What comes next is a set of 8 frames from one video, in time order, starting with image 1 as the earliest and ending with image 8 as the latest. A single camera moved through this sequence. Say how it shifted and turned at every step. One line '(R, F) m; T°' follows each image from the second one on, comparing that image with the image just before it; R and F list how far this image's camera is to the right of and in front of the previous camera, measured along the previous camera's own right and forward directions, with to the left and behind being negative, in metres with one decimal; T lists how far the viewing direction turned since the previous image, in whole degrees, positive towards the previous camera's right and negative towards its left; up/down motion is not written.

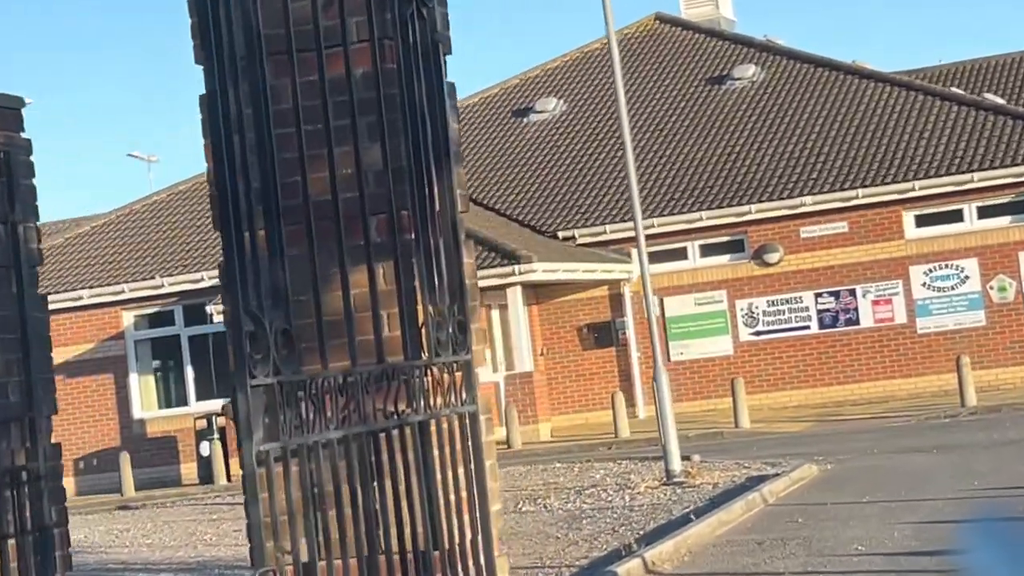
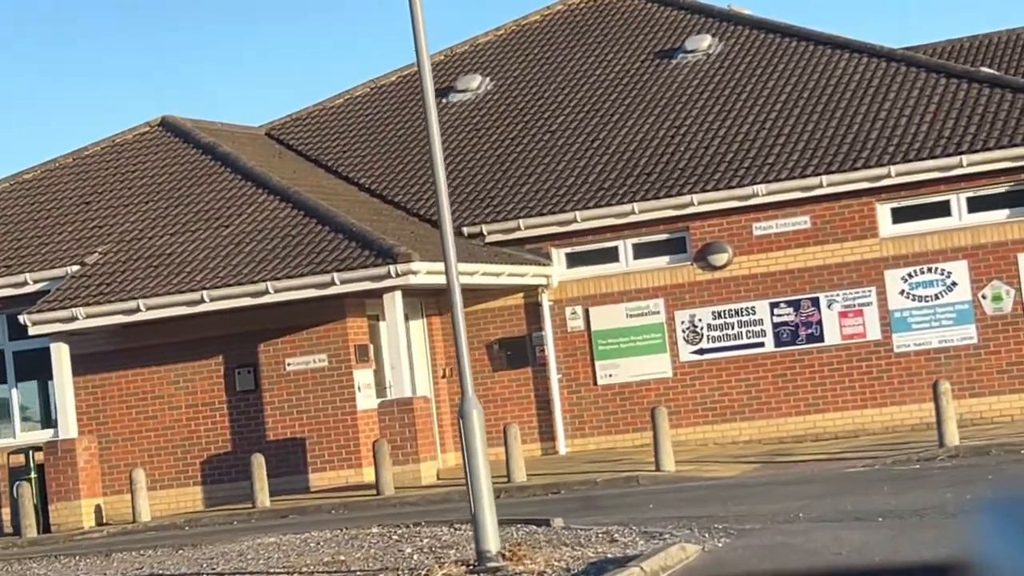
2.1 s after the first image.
(+1.8, +5.1) m; -1°
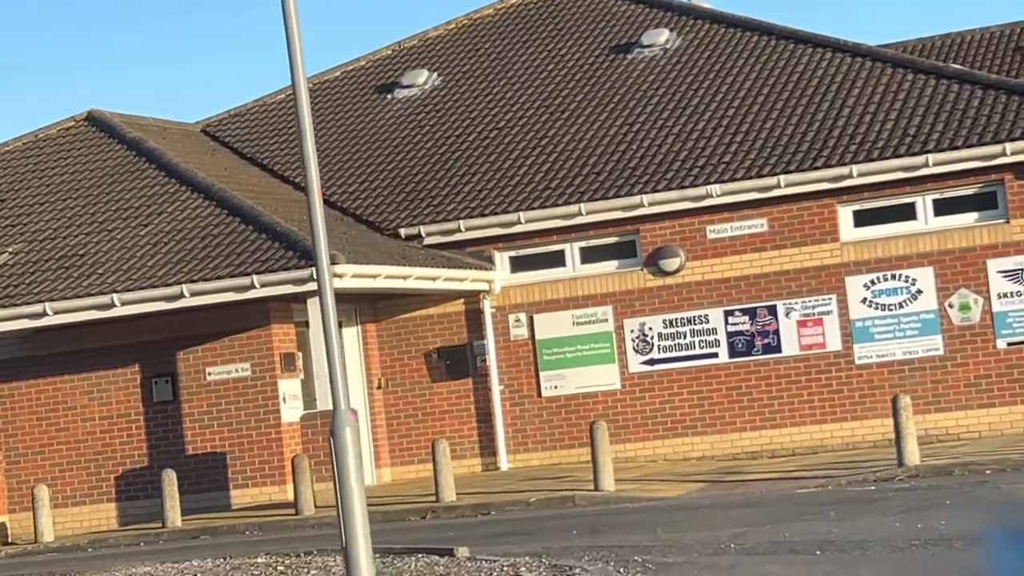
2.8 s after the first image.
(+0.6, +1.4) m; +1°
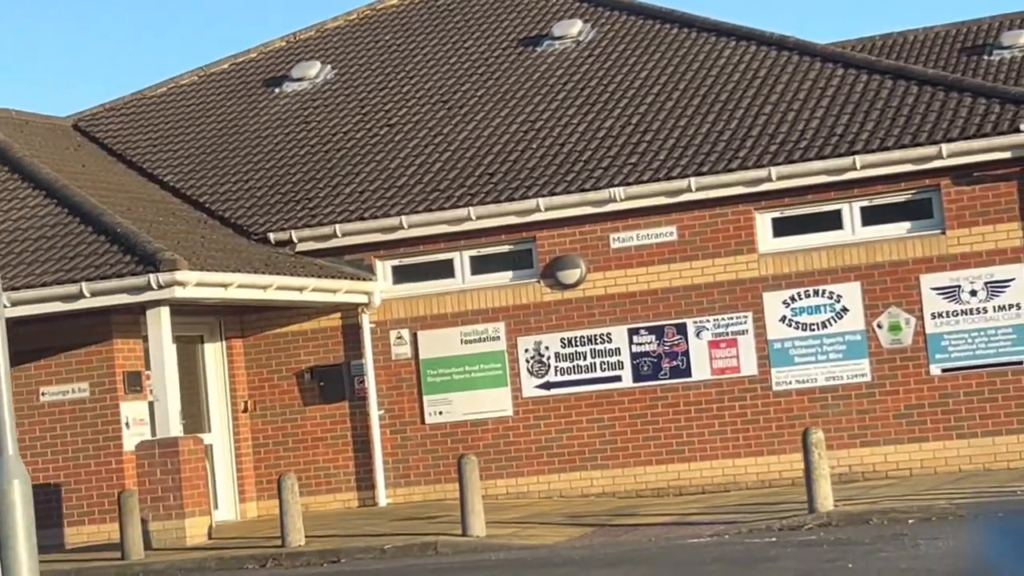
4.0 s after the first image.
(+1.0, +2.4) m; +1°
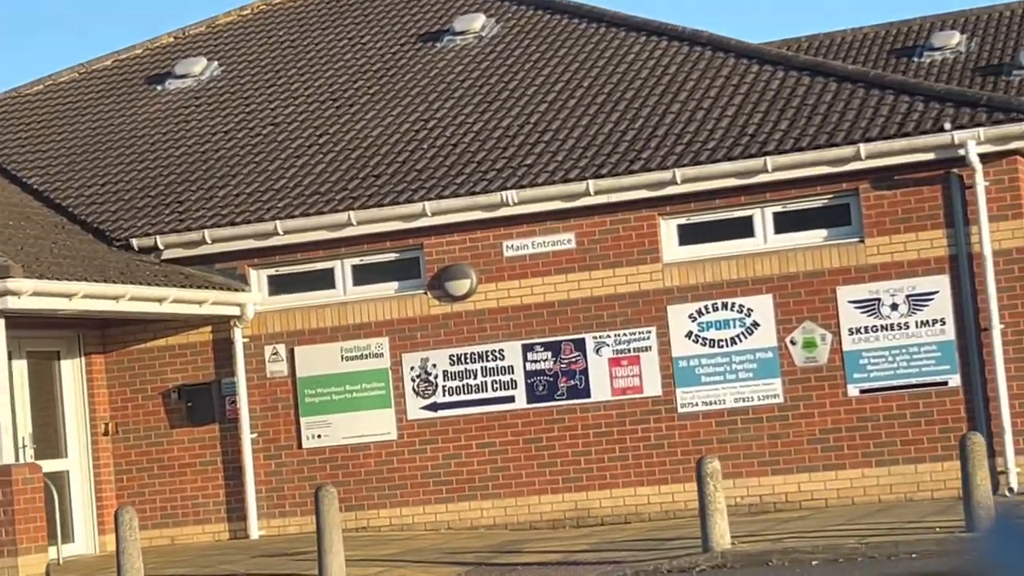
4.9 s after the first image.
(+0.7, +1.7) m; +2°
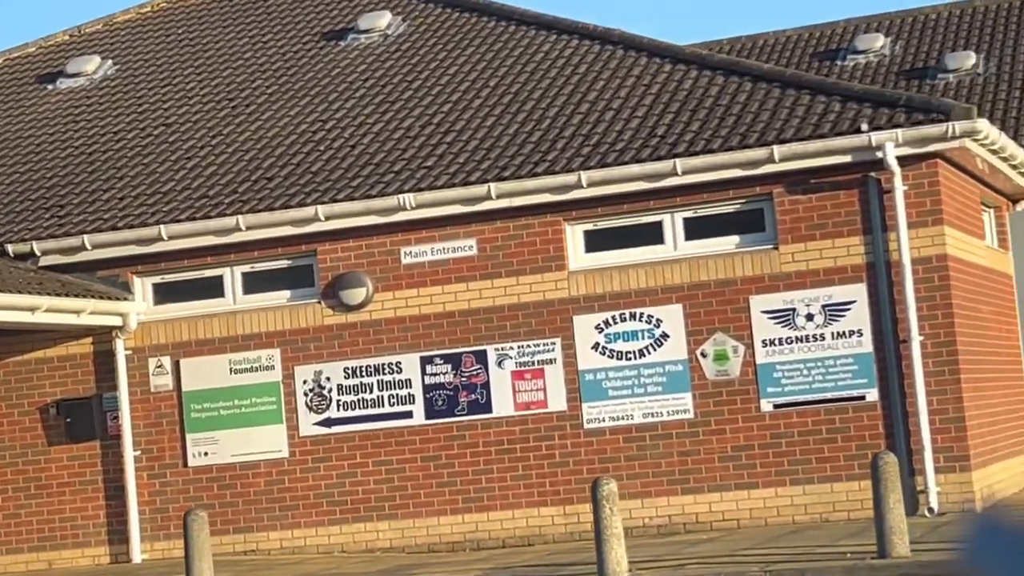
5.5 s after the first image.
(+0.4, +0.9) m; +2°
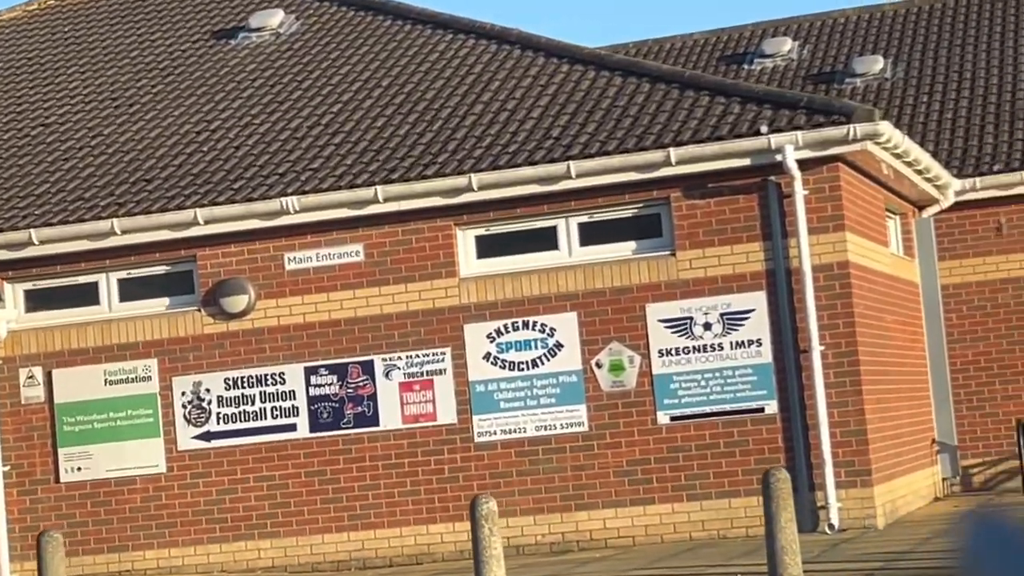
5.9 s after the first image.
(+0.3, +0.7) m; +2°
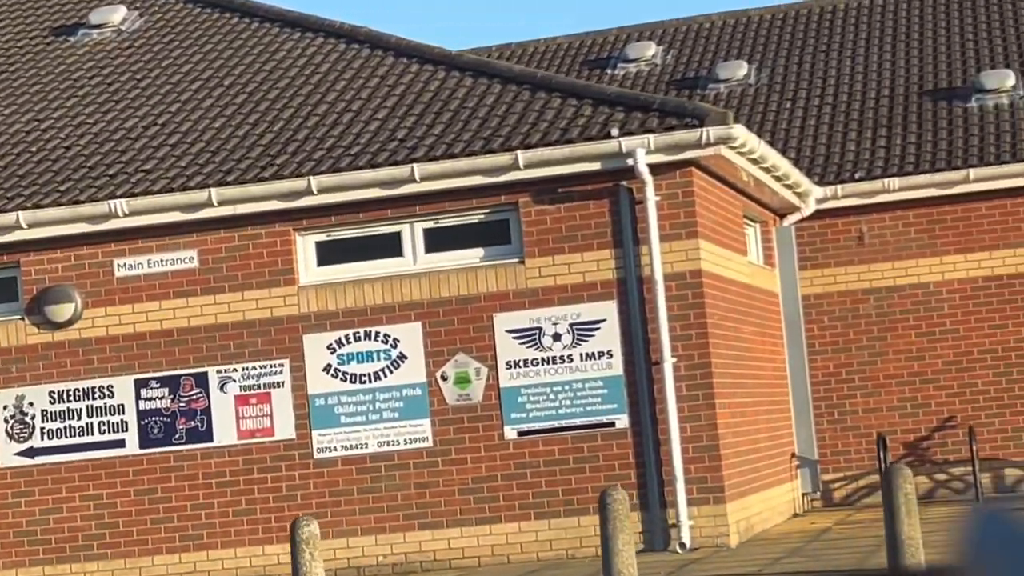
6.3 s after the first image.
(+0.4, +0.7) m; +4°
